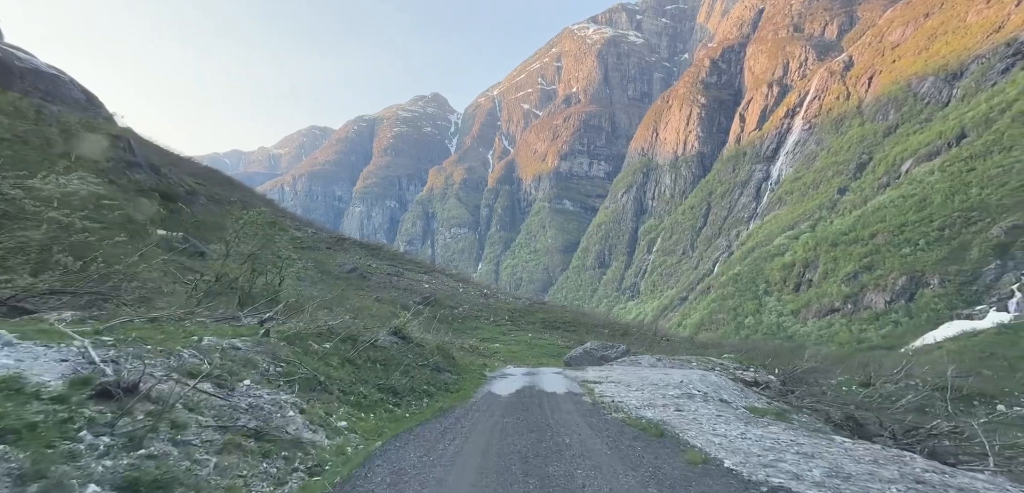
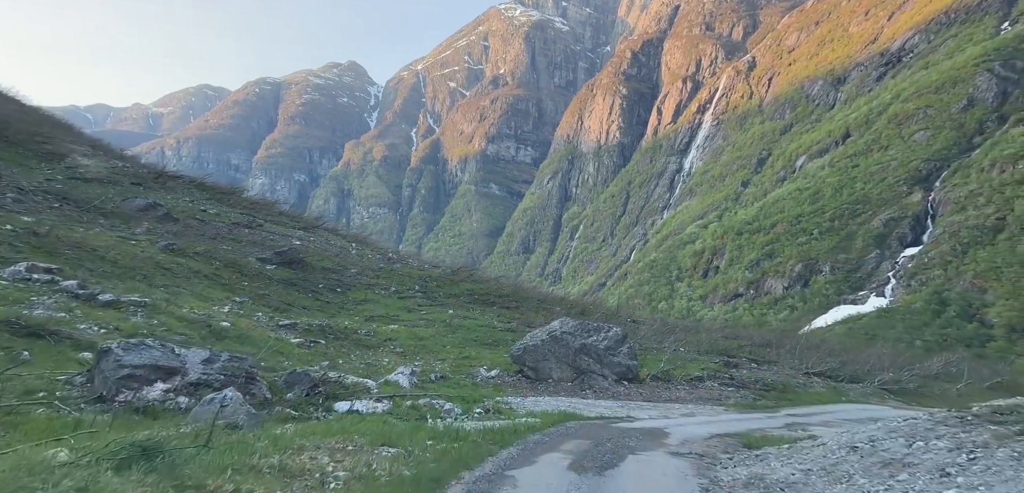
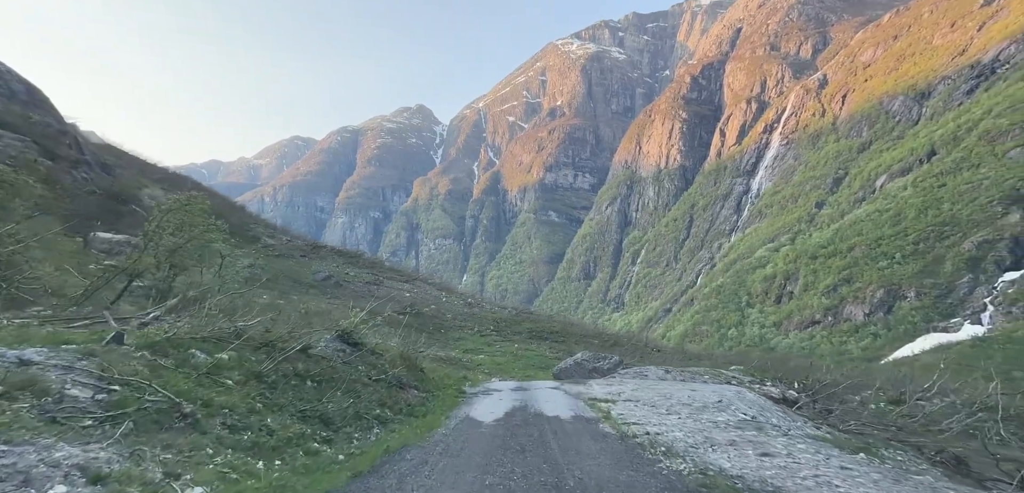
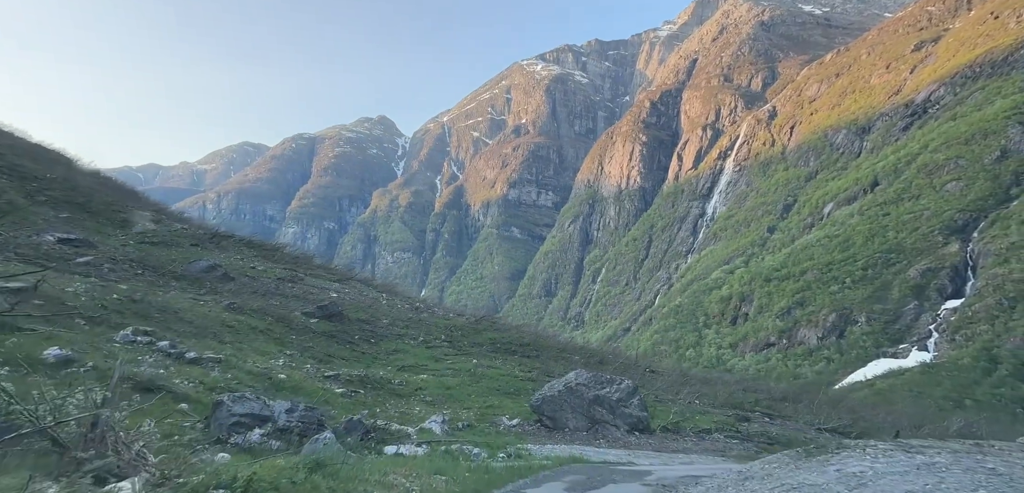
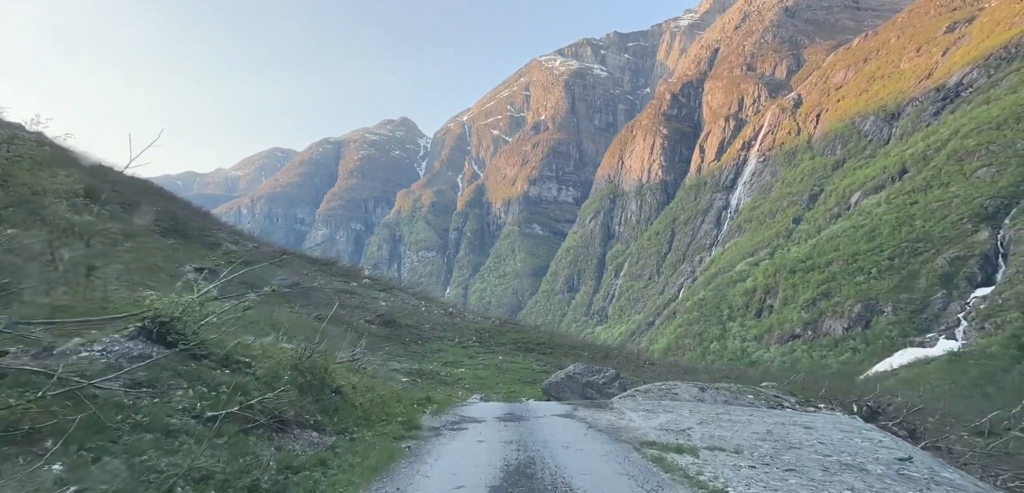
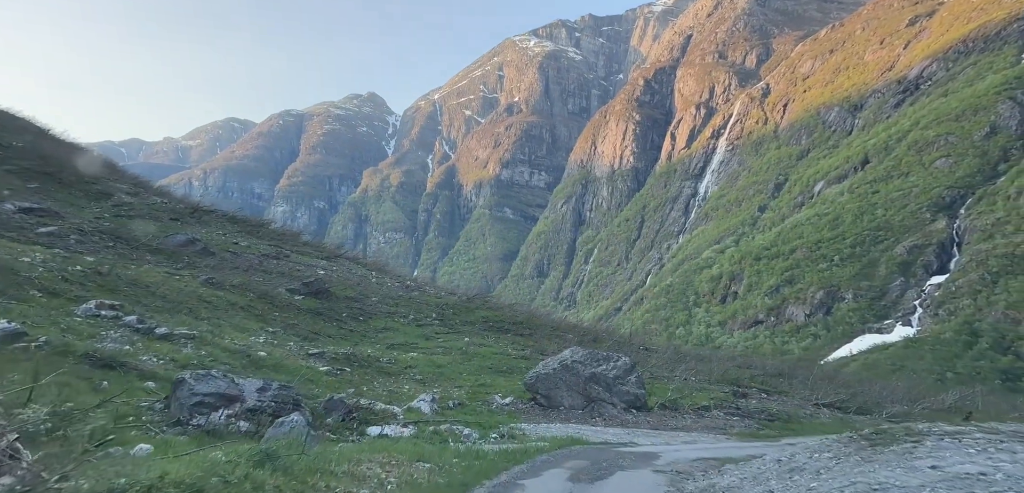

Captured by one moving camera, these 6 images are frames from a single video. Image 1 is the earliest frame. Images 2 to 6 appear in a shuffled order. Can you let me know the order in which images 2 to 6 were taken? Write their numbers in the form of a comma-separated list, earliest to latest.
3, 5, 4, 6, 2
